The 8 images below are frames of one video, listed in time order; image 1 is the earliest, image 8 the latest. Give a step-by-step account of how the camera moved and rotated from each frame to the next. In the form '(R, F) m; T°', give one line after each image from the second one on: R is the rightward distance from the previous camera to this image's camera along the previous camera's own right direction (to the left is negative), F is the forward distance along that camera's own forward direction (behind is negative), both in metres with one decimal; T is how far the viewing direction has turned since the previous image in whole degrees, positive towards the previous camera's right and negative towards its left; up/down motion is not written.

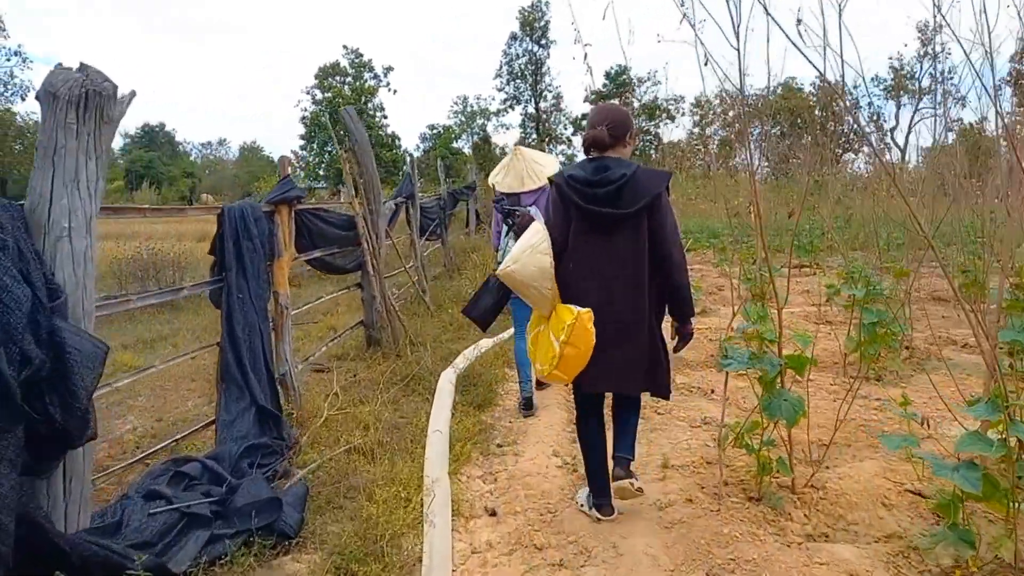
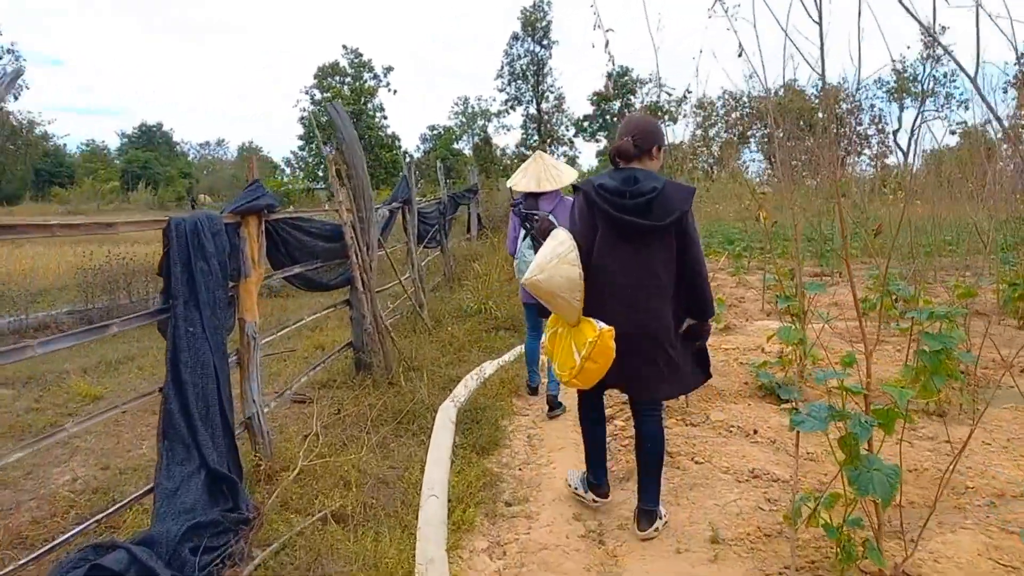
(0.0, +0.6) m; 0°
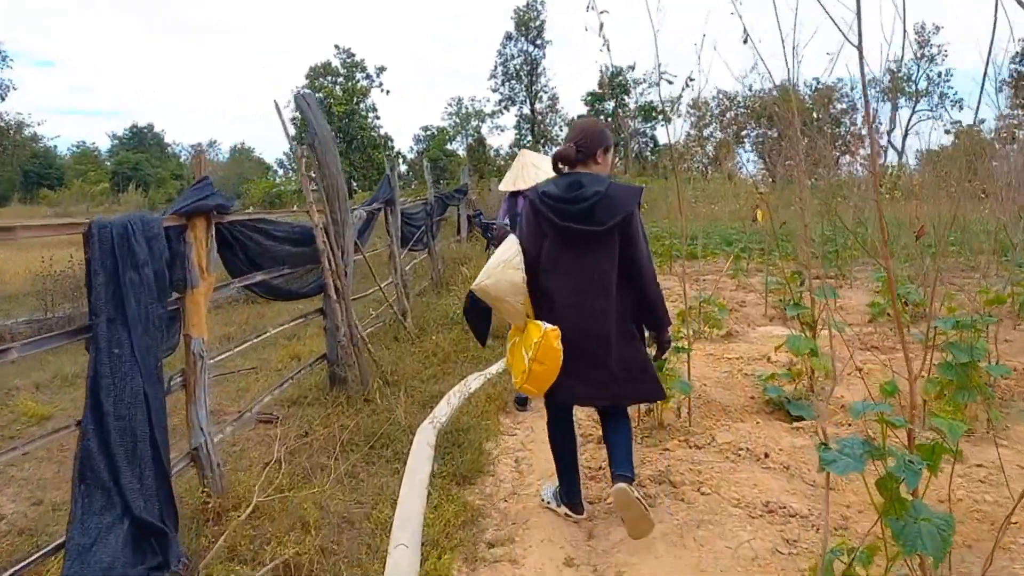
(0.0, +0.4) m; 0°
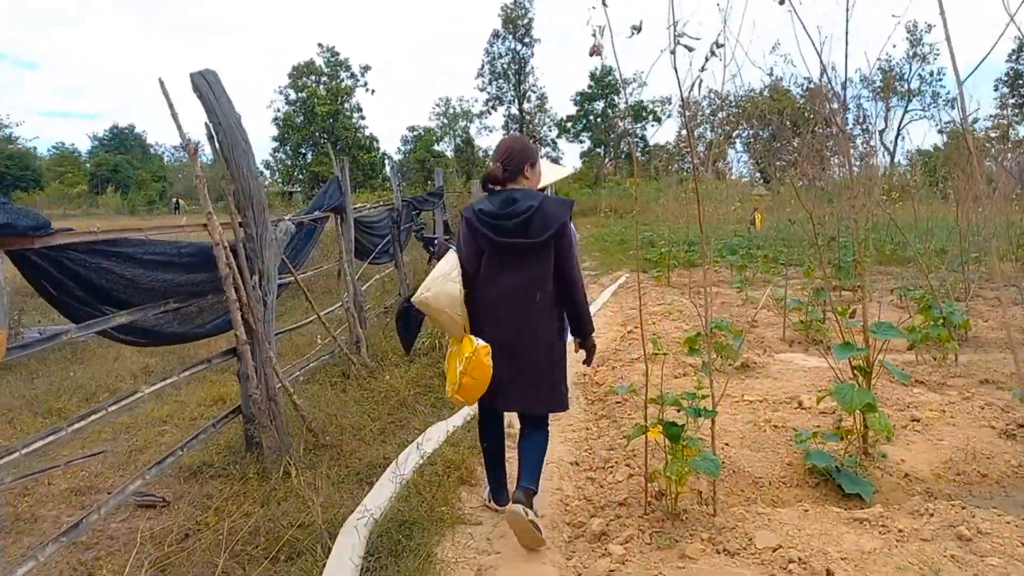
(+0.1, +1.0) m; +1°
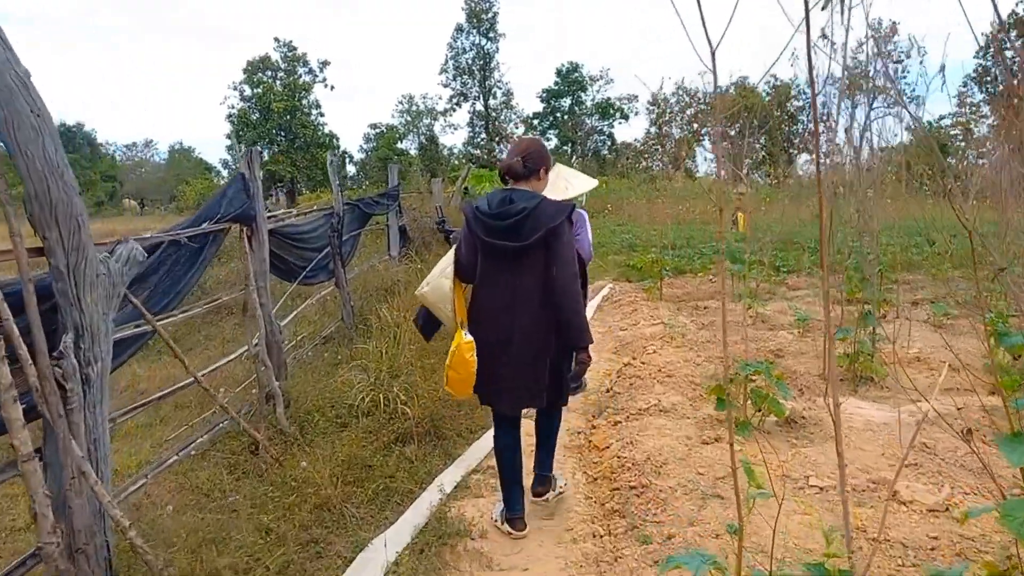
(0.0, +1.2) m; +3°
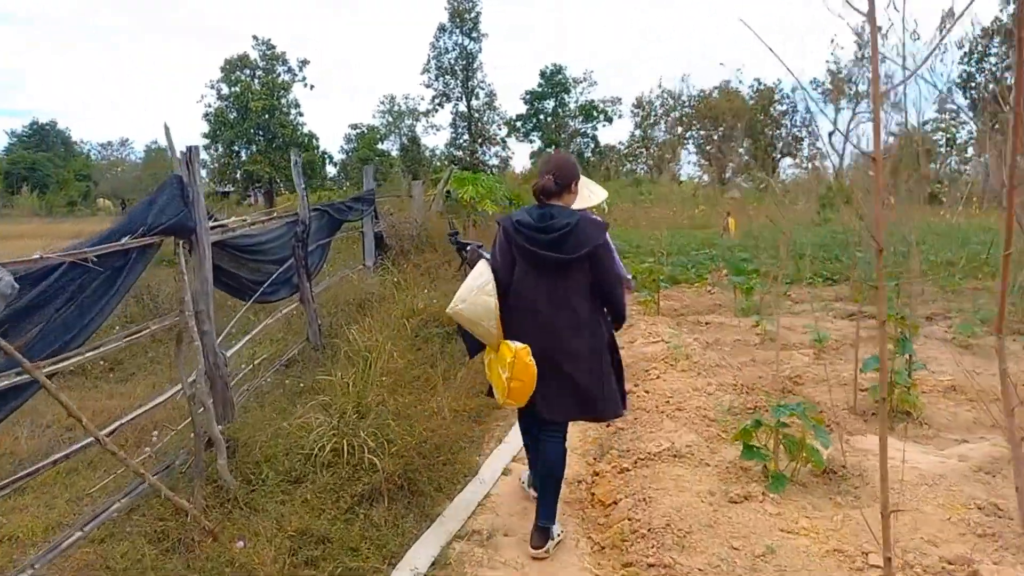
(0.0, +0.6) m; +1°
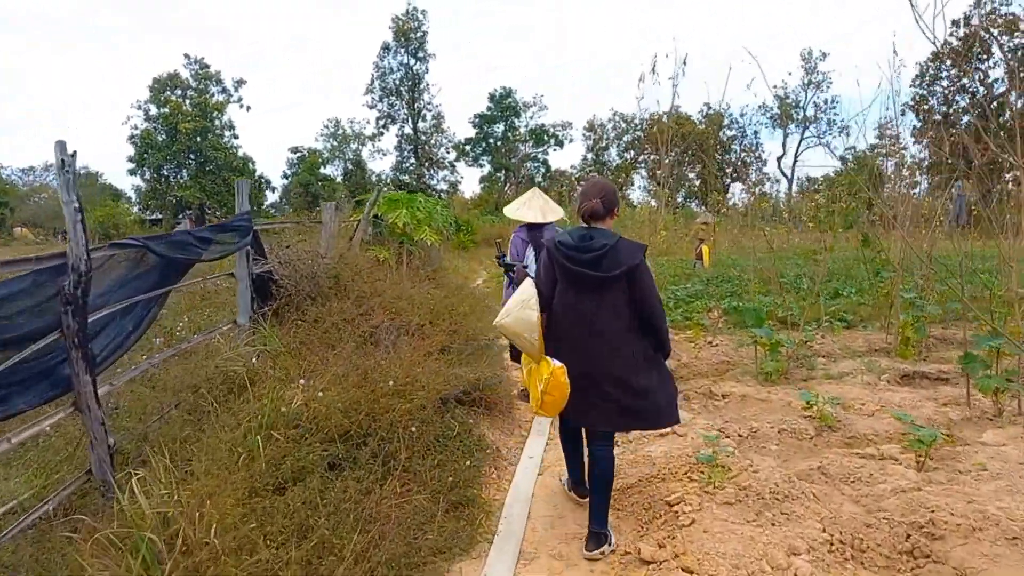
(+0.1, +2.0) m; +4°
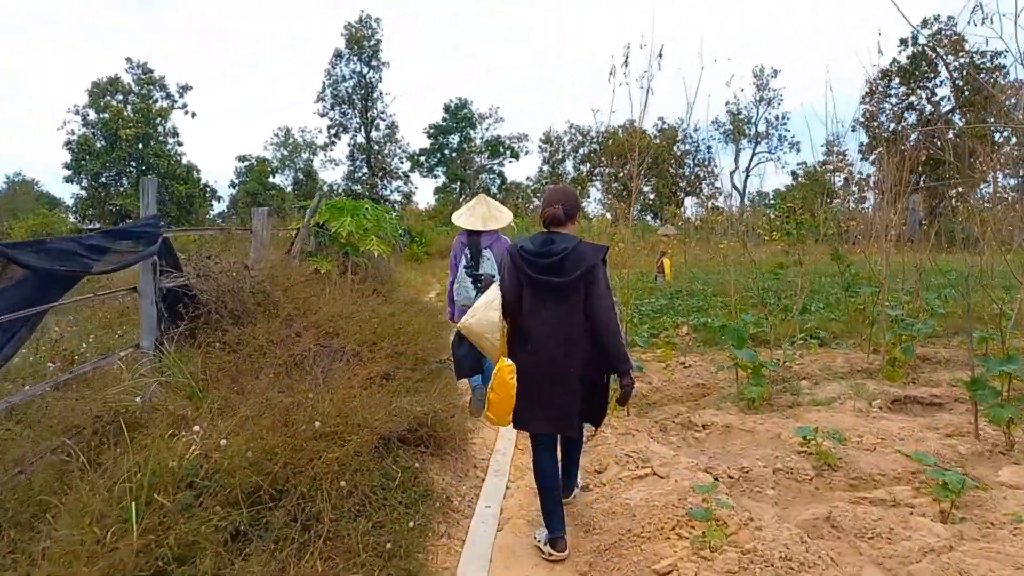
(0.0, +0.6) m; +3°
